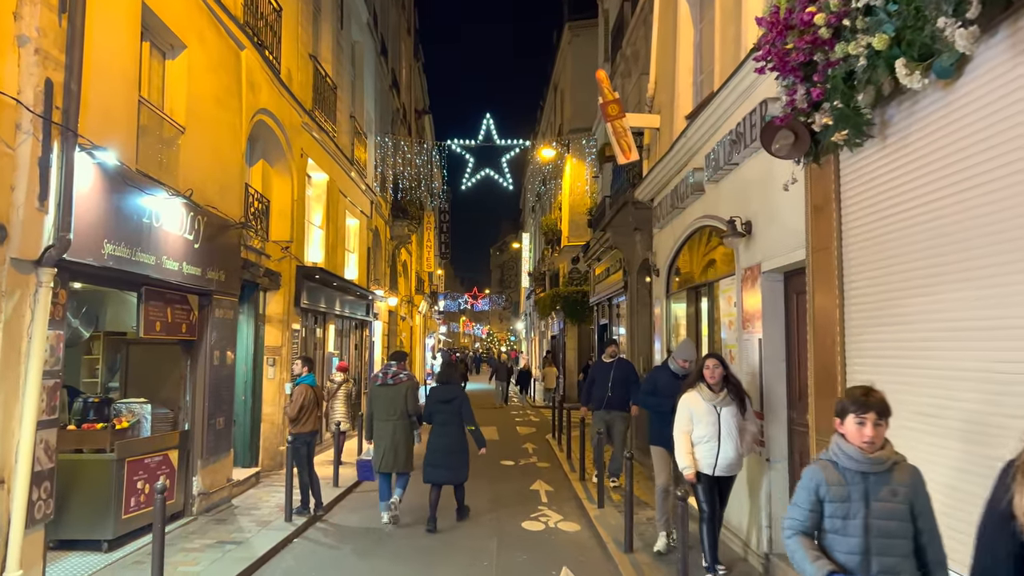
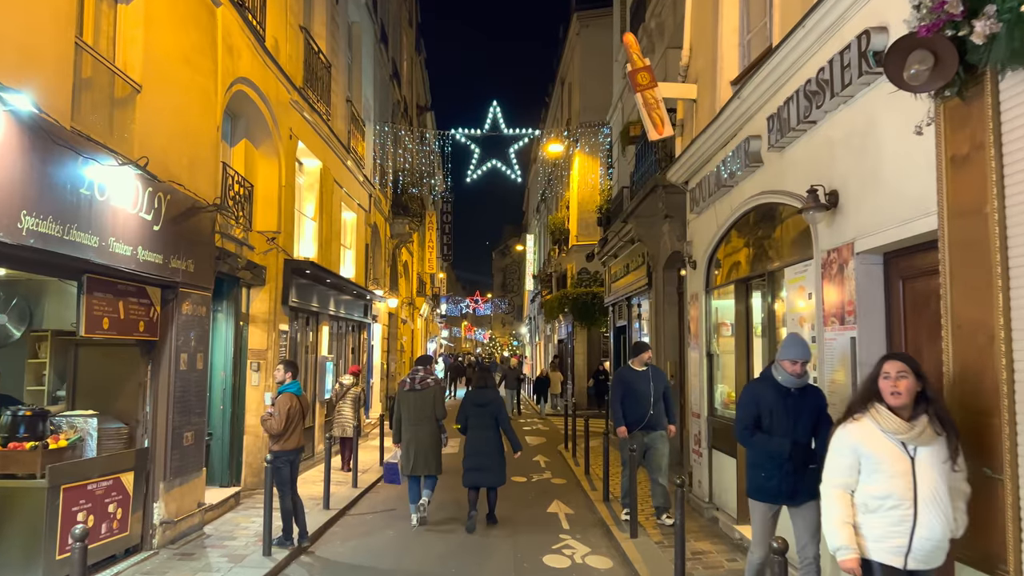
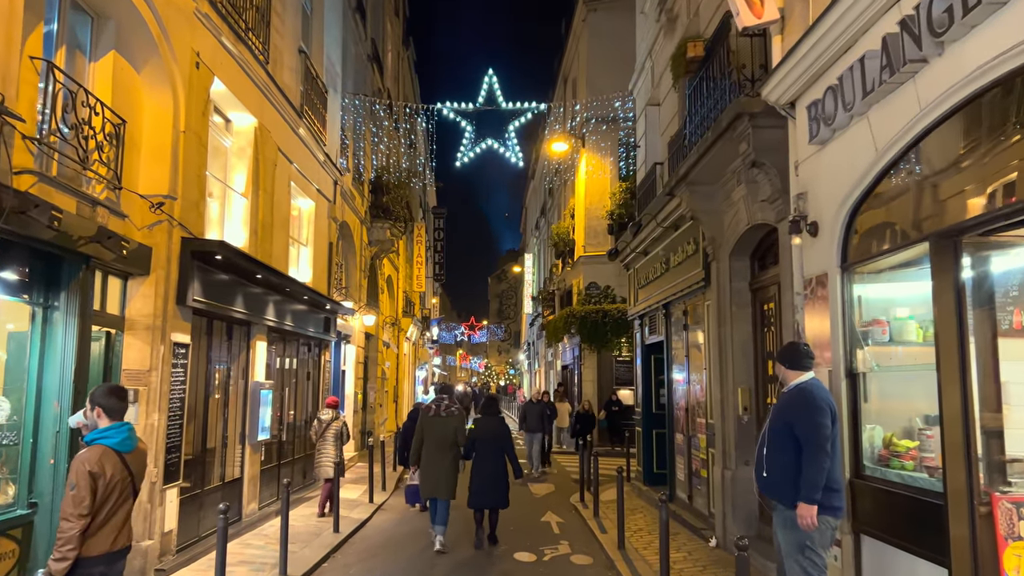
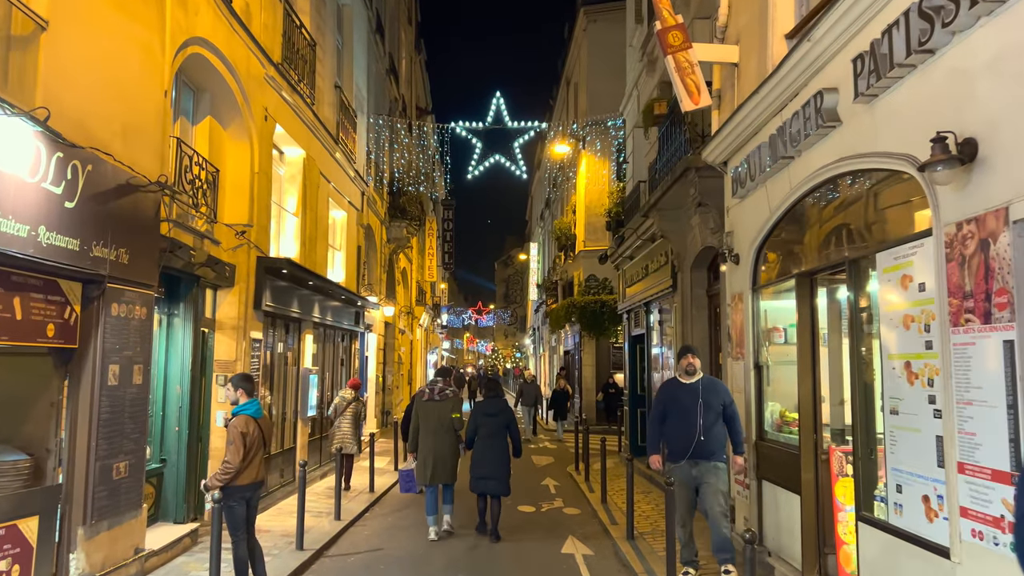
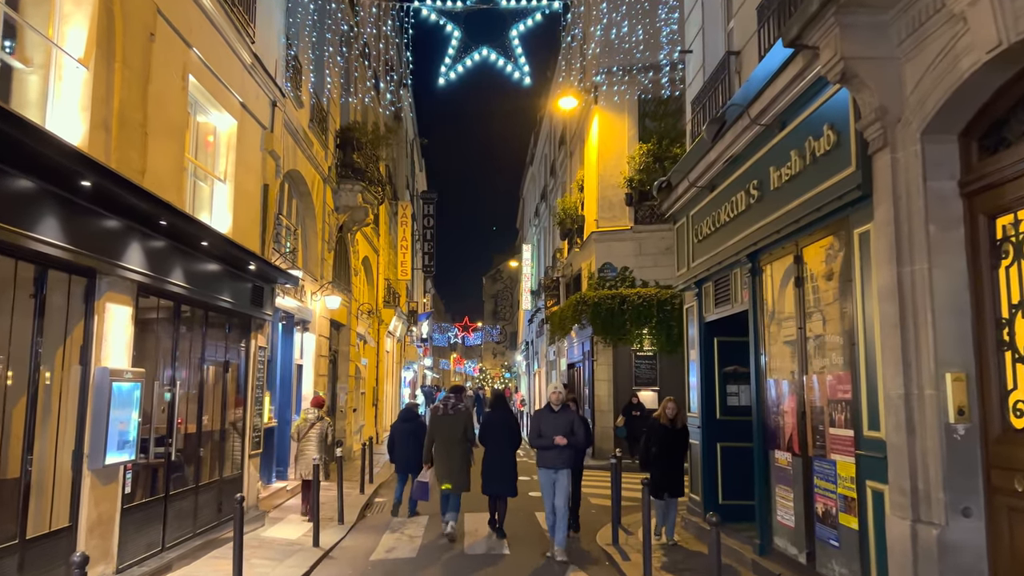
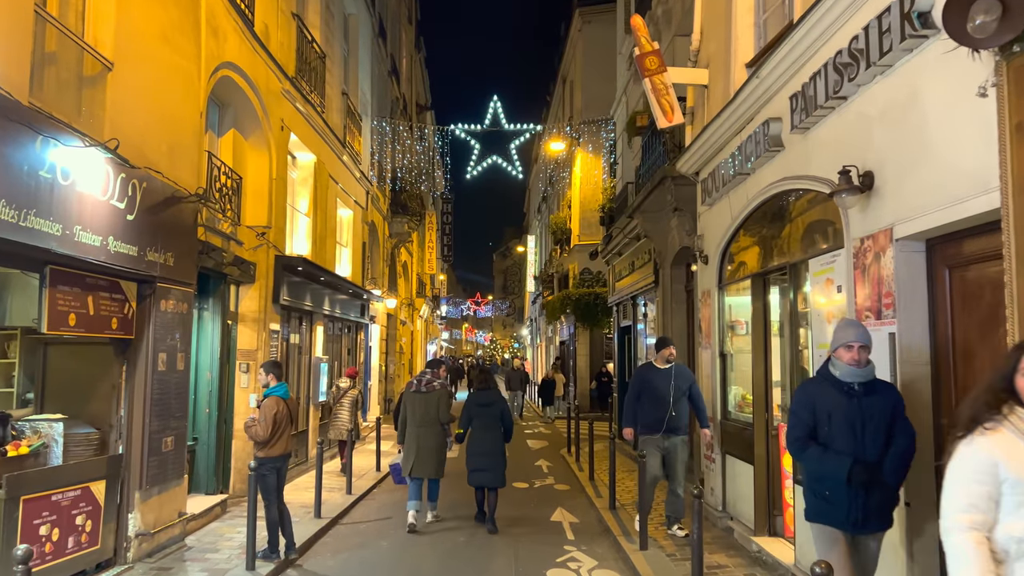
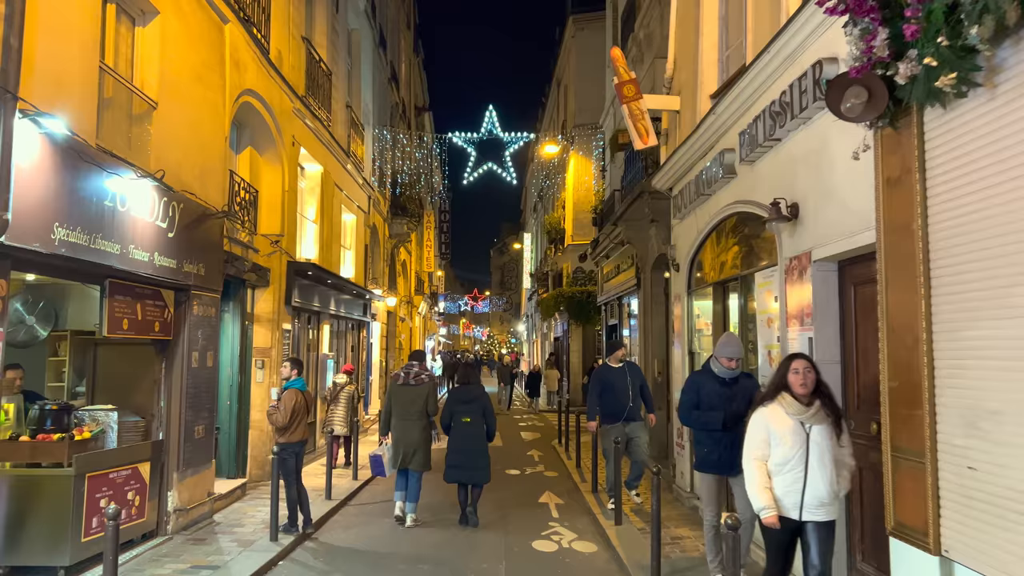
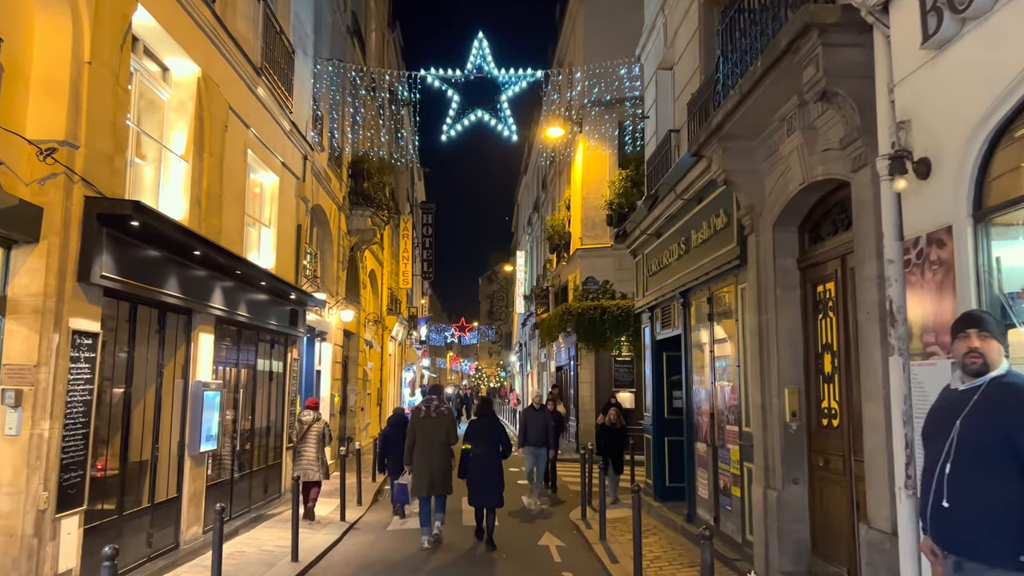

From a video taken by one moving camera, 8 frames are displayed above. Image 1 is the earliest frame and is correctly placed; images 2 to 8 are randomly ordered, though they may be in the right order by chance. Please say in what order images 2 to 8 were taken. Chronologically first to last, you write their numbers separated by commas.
7, 2, 6, 4, 3, 8, 5
